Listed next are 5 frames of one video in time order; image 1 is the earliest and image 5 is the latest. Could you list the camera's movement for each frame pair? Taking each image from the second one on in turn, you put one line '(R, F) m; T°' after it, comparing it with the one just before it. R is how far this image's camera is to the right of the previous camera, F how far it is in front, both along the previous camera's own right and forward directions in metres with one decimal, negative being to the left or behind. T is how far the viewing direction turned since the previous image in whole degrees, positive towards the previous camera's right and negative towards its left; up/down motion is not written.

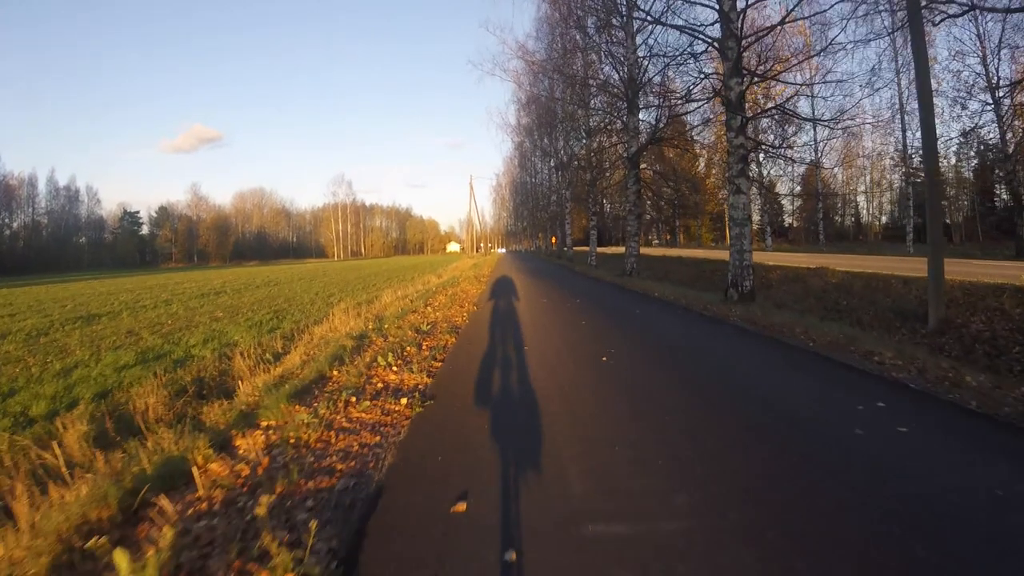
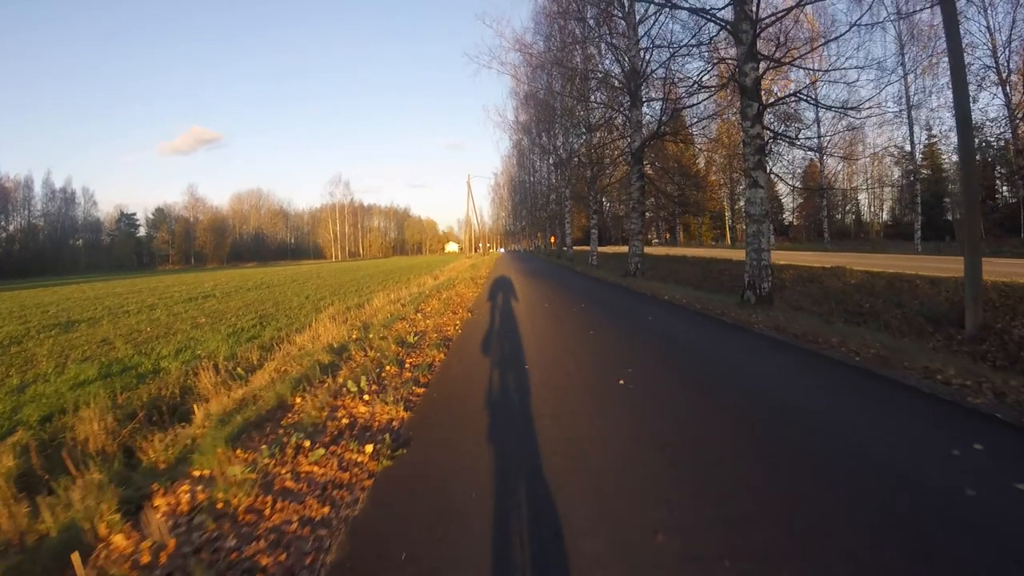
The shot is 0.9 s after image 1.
(0.0, +1.1) m; 0°
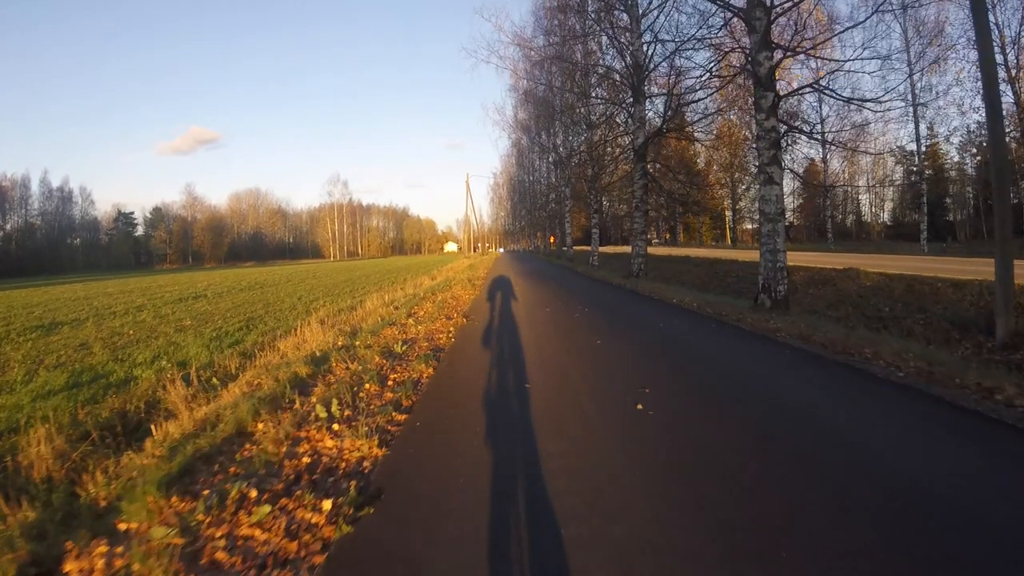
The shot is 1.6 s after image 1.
(0.0, +0.8) m; 0°
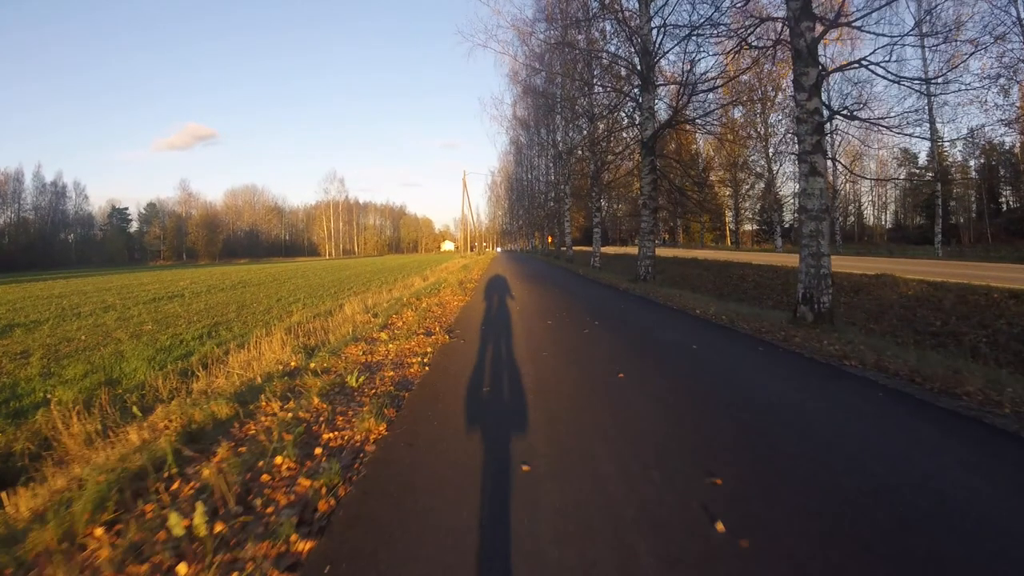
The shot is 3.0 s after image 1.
(0.0, +1.8) m; 0°
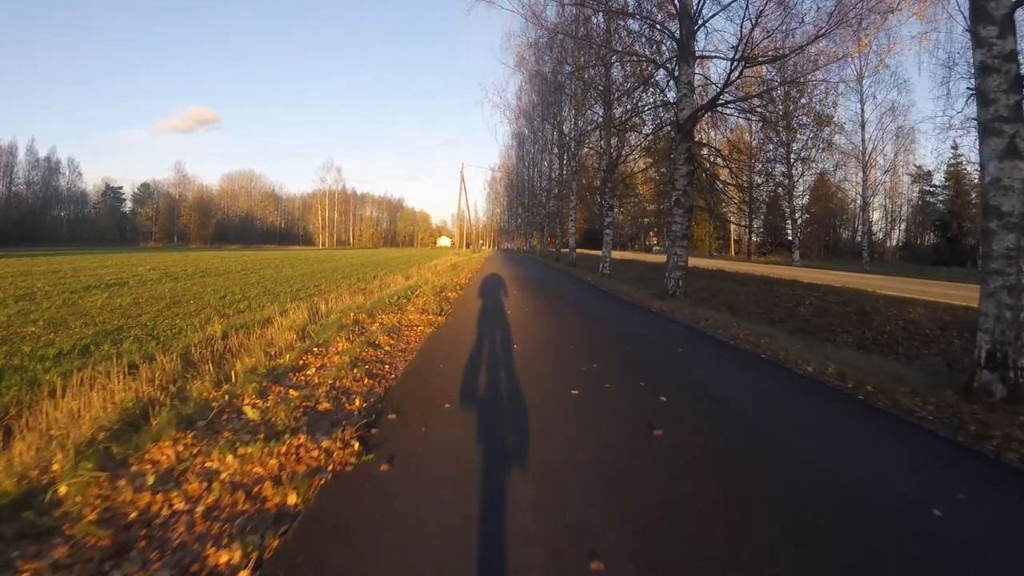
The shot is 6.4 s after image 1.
(0.0, +4.0) m; 0°
